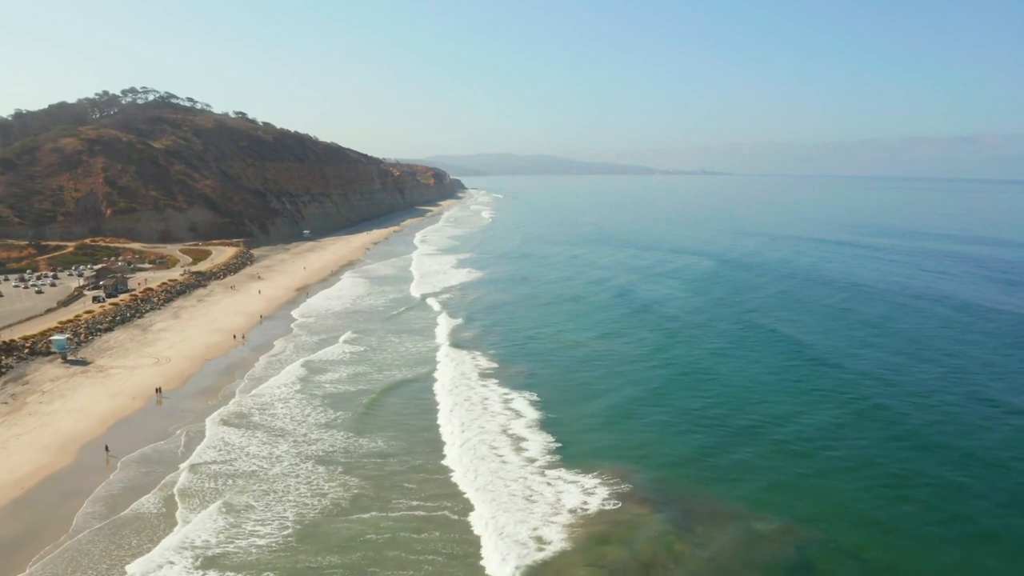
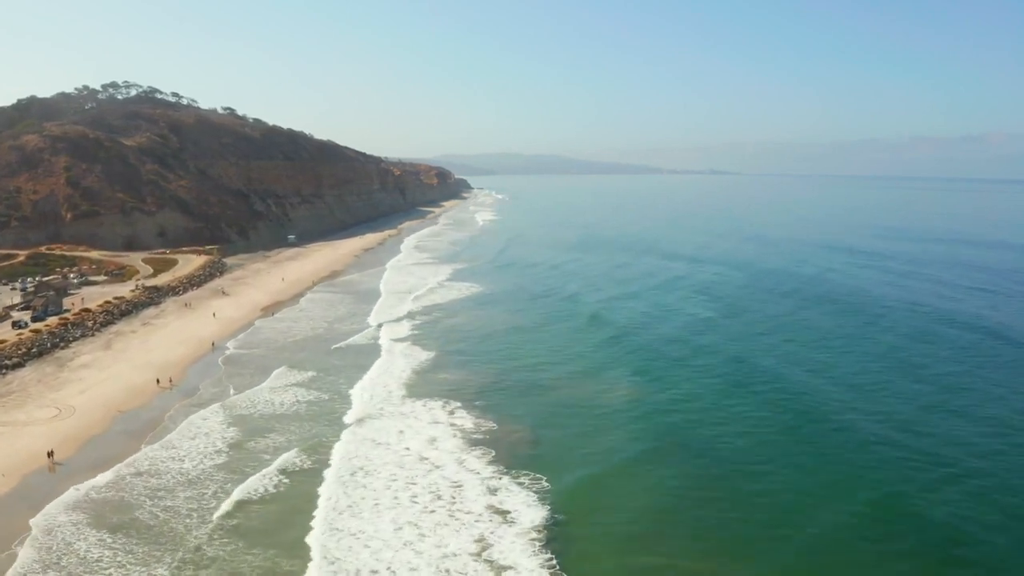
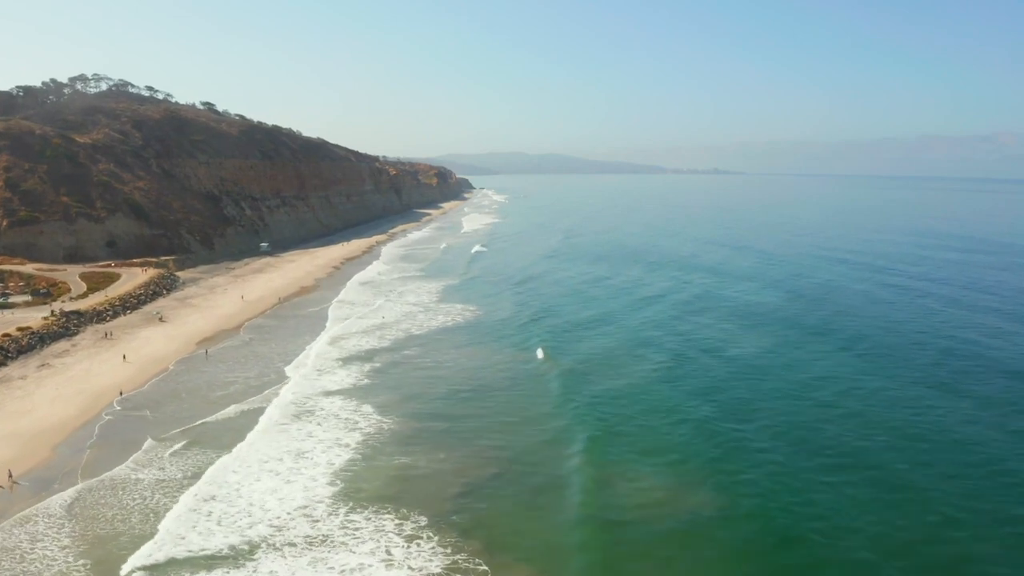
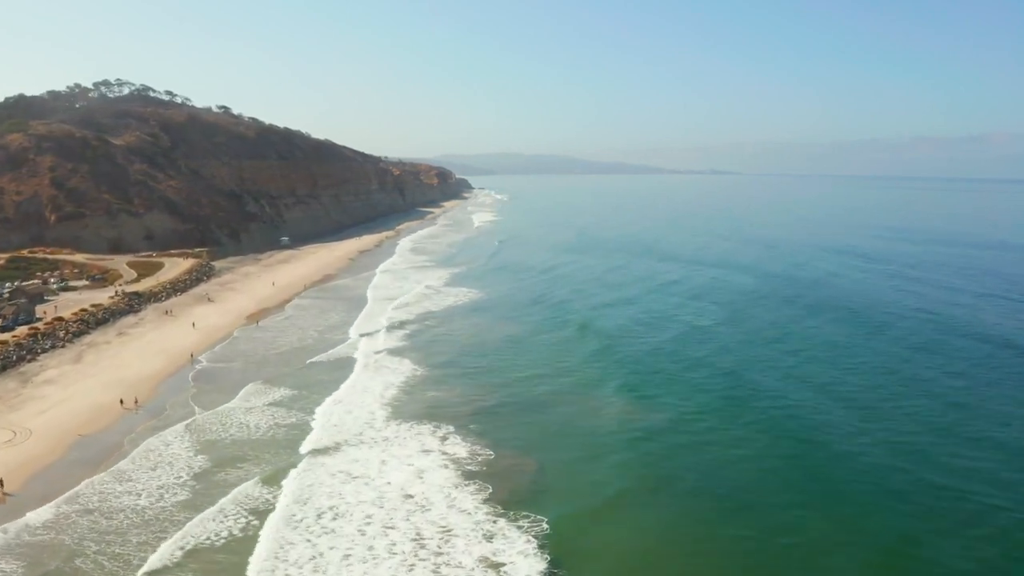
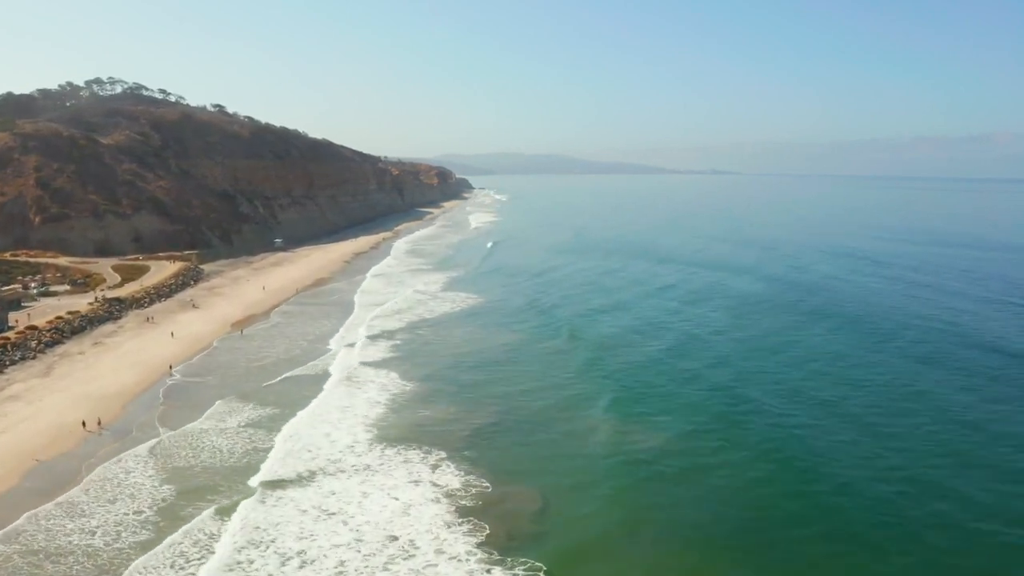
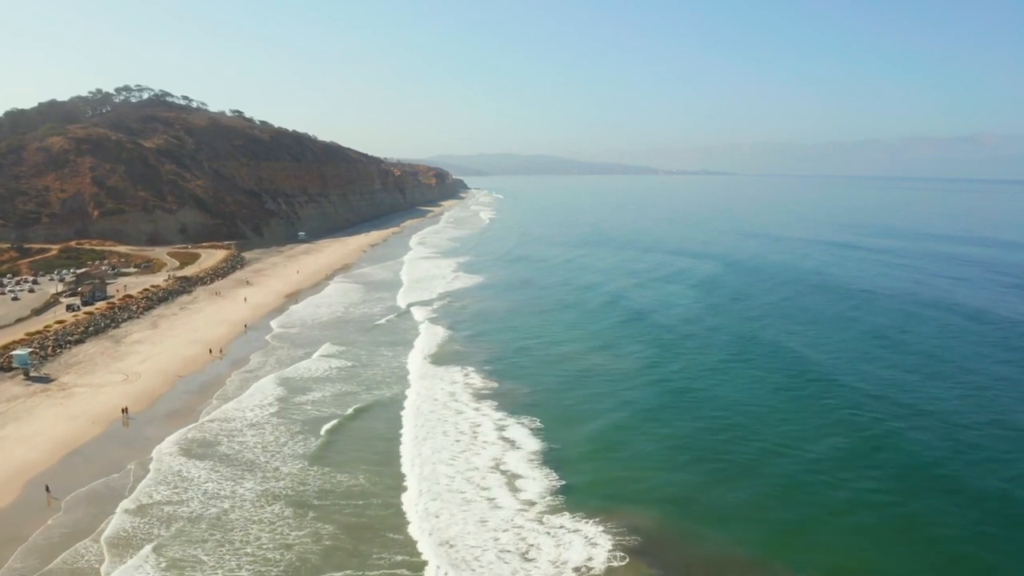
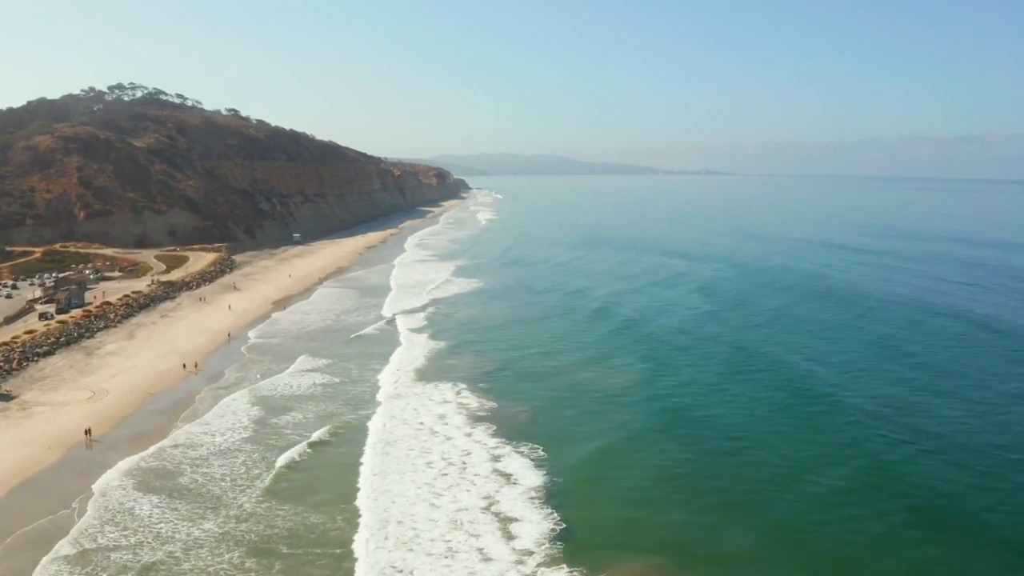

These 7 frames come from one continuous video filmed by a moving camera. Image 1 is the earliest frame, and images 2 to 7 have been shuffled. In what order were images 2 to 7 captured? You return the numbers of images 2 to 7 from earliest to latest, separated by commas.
6, 7, 2, 4, 5, 3
